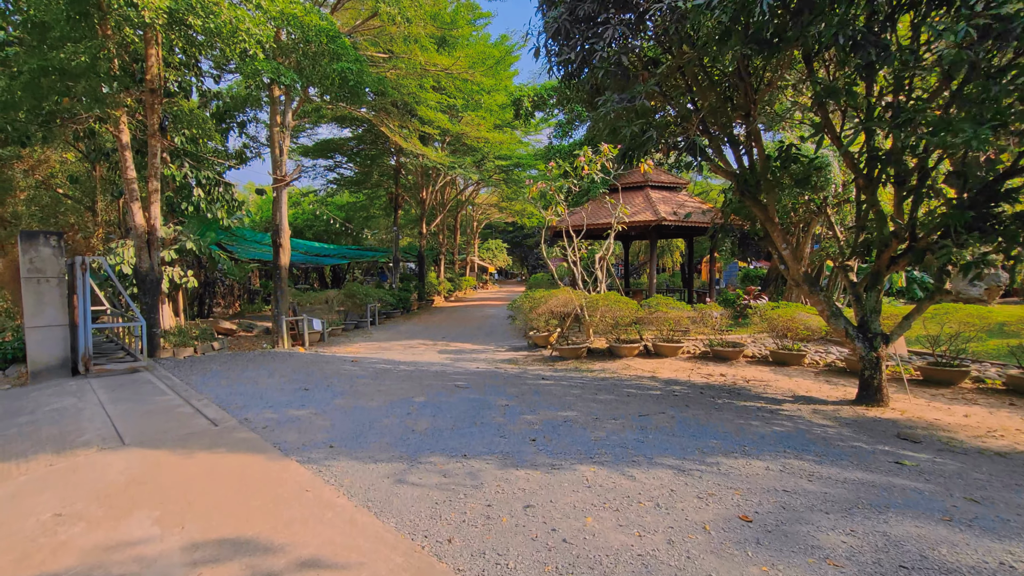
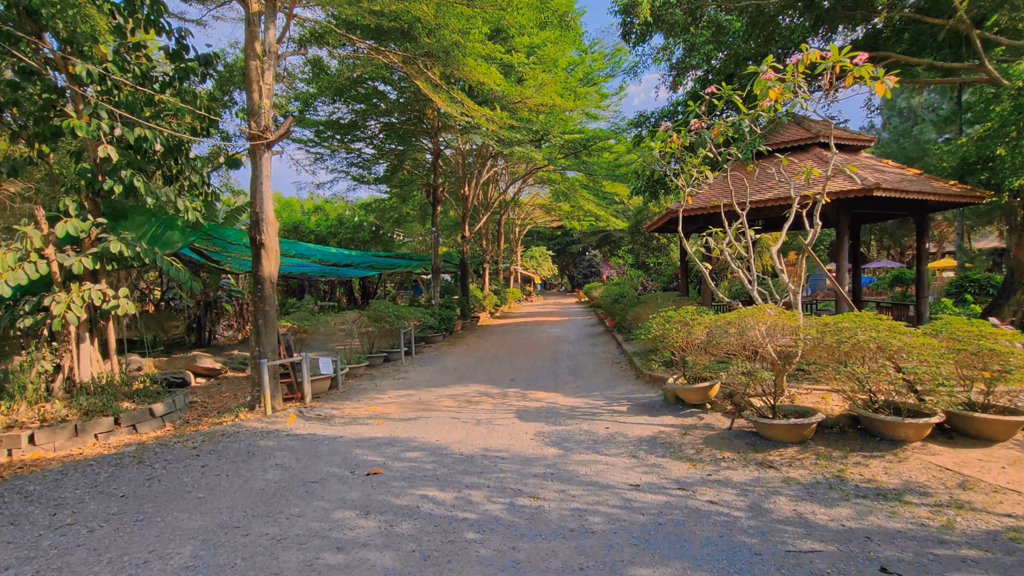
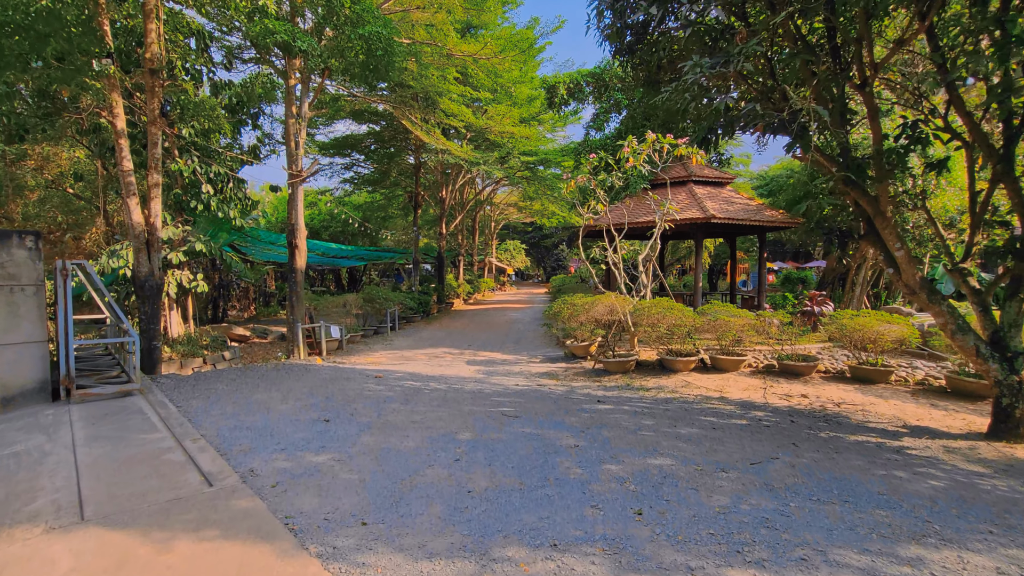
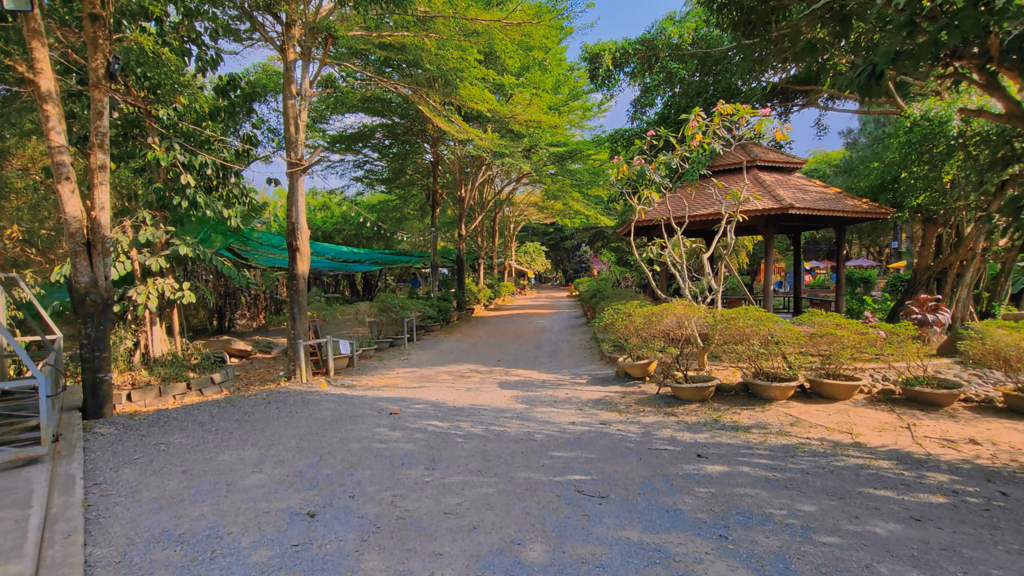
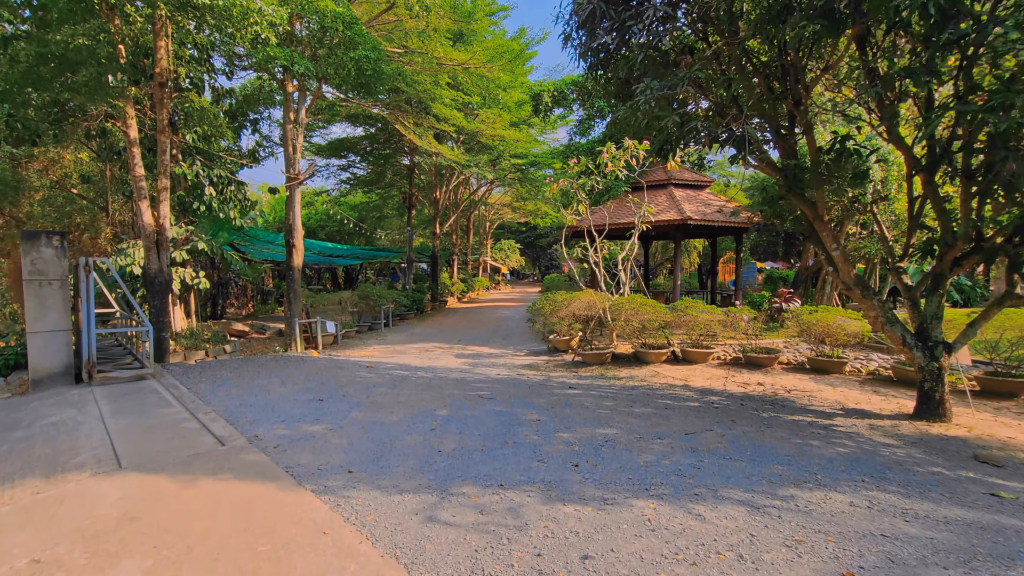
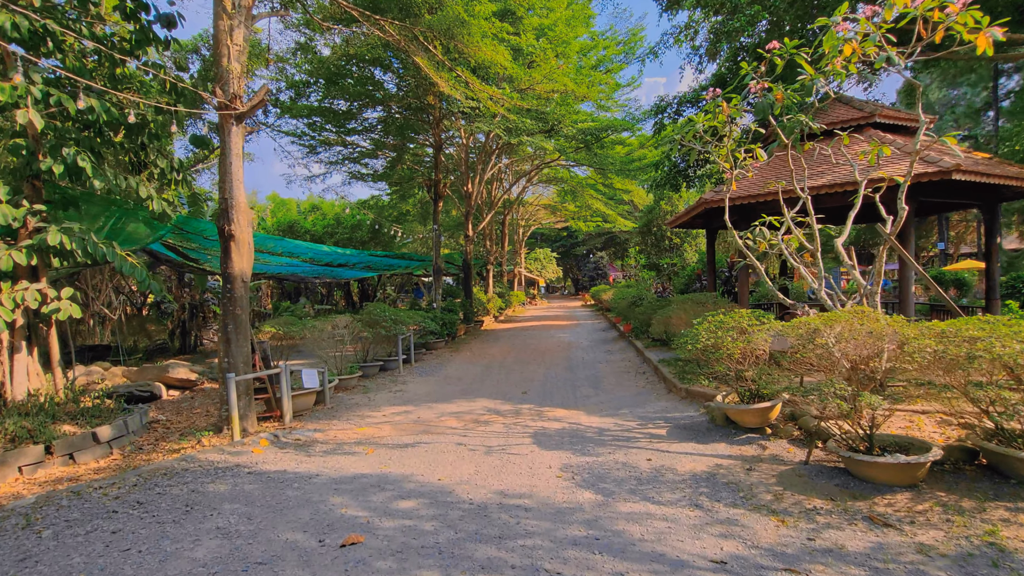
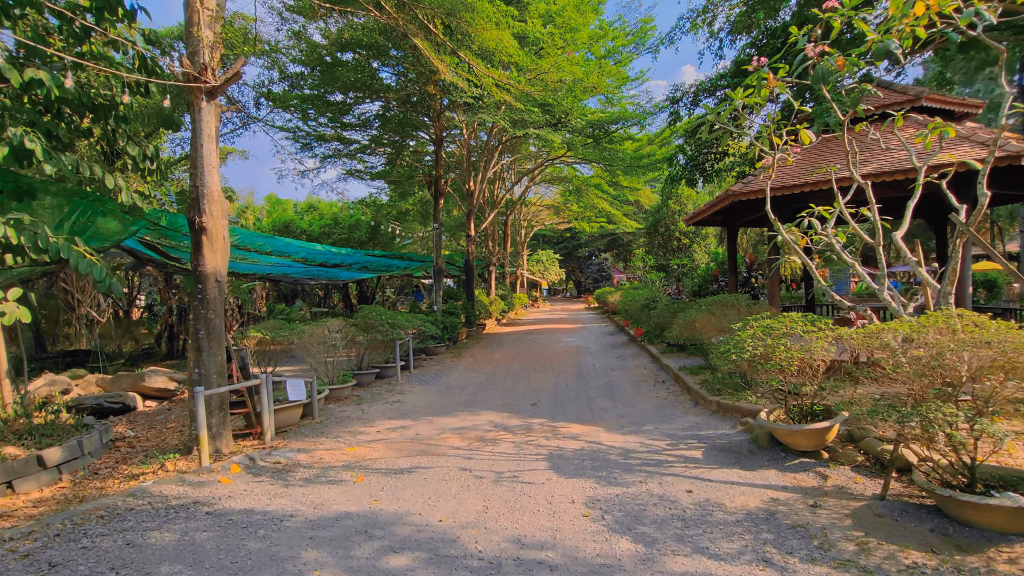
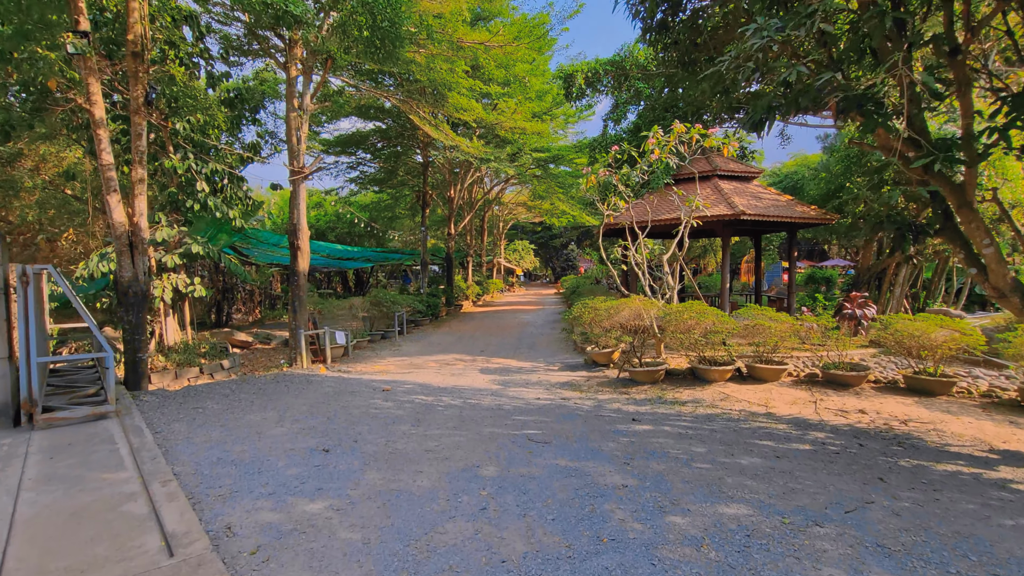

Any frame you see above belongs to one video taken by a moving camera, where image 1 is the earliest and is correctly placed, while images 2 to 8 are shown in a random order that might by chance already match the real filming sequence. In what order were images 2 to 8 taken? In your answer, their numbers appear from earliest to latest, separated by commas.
5, 3, 8, 4, 2, 6, 7
